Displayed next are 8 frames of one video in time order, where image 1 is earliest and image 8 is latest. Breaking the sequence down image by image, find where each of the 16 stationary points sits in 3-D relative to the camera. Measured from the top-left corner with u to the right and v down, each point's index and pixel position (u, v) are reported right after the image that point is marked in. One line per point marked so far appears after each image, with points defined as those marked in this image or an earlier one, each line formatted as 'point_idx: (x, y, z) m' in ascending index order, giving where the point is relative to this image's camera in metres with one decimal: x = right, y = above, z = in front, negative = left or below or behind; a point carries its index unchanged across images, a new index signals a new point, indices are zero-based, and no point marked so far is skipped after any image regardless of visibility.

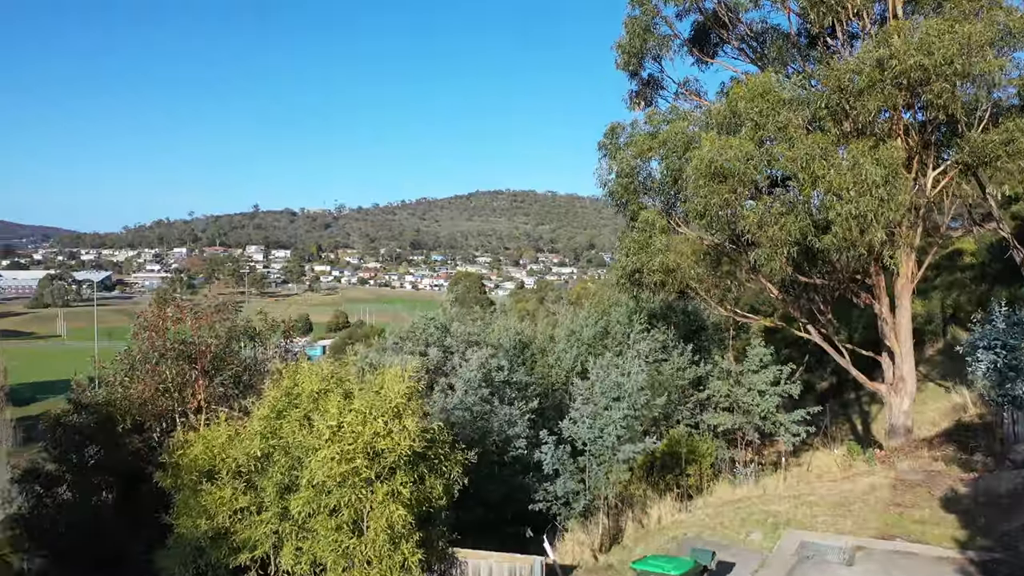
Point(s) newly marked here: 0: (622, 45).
0: (+1.6, +3.5, +9.3) m
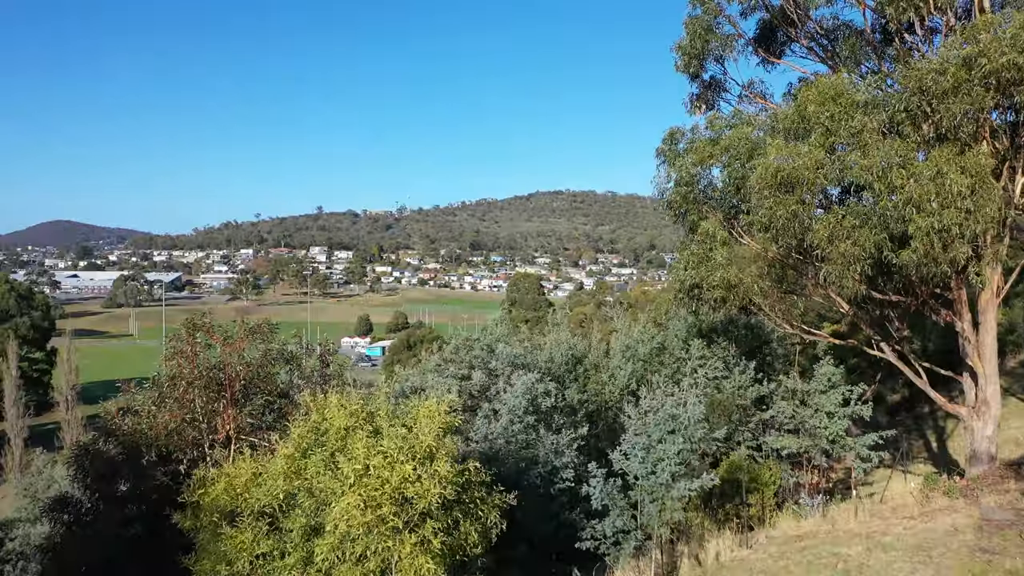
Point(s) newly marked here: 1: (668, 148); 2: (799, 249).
0: (+2.3, +3.3, +8.9) m
1: (+2.1, +1.8, +8.5) m
2: (+2.9, +0.4, +6.7) m
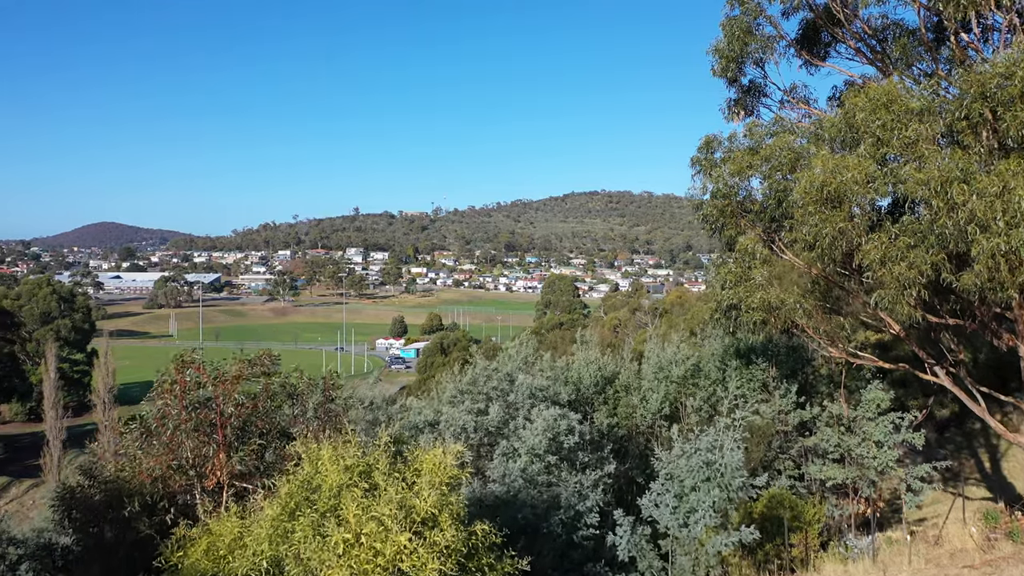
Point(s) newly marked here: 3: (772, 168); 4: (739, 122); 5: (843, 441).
0: (+2.7, +3.1, +8.5) m
1: (+2.4, +1.5, +8.1) m
2: (+3.2, +0.2, +6.2) m
3: (+2.7, +1.2, +6.8) m
4: (+3.1, +2.3, +9.0) m
5: (+3.6, -1.7, +7.2) m
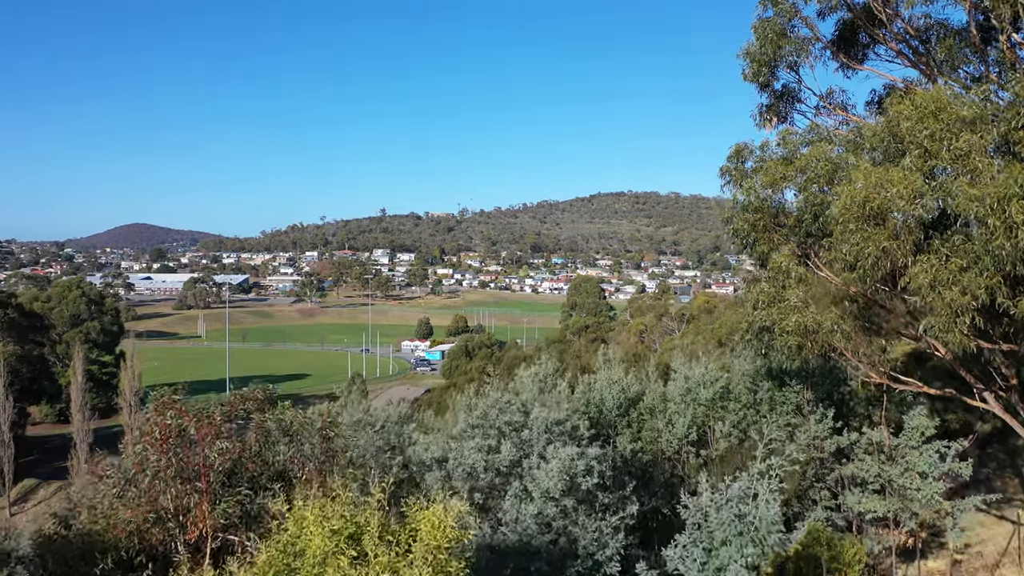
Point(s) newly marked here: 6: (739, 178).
0: (+3.0, +2.9, +8.1) m
1: (+2.6, +1.3, +7.7) m
2: (+3.3, 0.0, +5.7) m
3: (+2.9, +1.1, +6.4) m
4: (+3.4, +2.1, +8.6) m
5: (+3.8, -1.9, +6.7) m
6: (+2.7, +1.3, +7.7) m
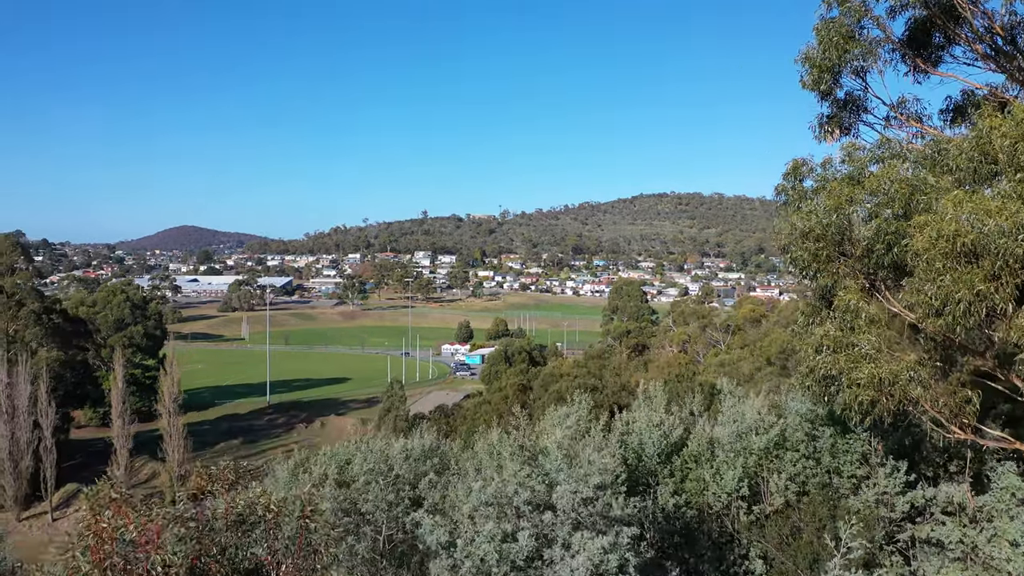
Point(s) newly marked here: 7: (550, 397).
0: (+3.4, +2.5, +7.2) m
1: (+3.0, +1.0, +6.9) m
2: (+3.6, -0.4, +4.9) m
3: (+3.1, +0.7, +5.5) m
4: (+3.8, +1.7, +7.8) m
5: (+4.1, -2.2, +5.8) m
6: (+3.0, +0.9, +6.9) m
7: (+0.7, -2.0, +12.7) m
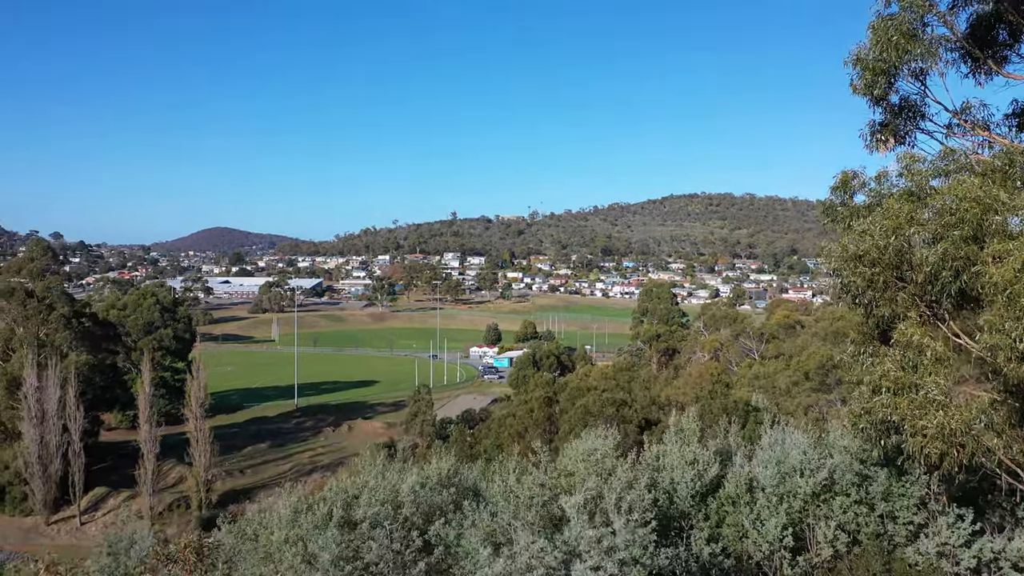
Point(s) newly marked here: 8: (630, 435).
0: (+3.6, +2.3, +6.6) m
1: (+3.2, +0.8, +6.3) m
2: (+3.7, -0.6, +4.3) m
3: (+3.3, +0.5, +4.9) m
4: (+4.1, +1.5, +7.1) m
5: (+4.2, -2.5, +5.2) m
6: (+3.2, +0.7, +6.3) m
7: (+1.1, -2.3, +12.1) m
8: (+2.0, -2.5, +11.0) m
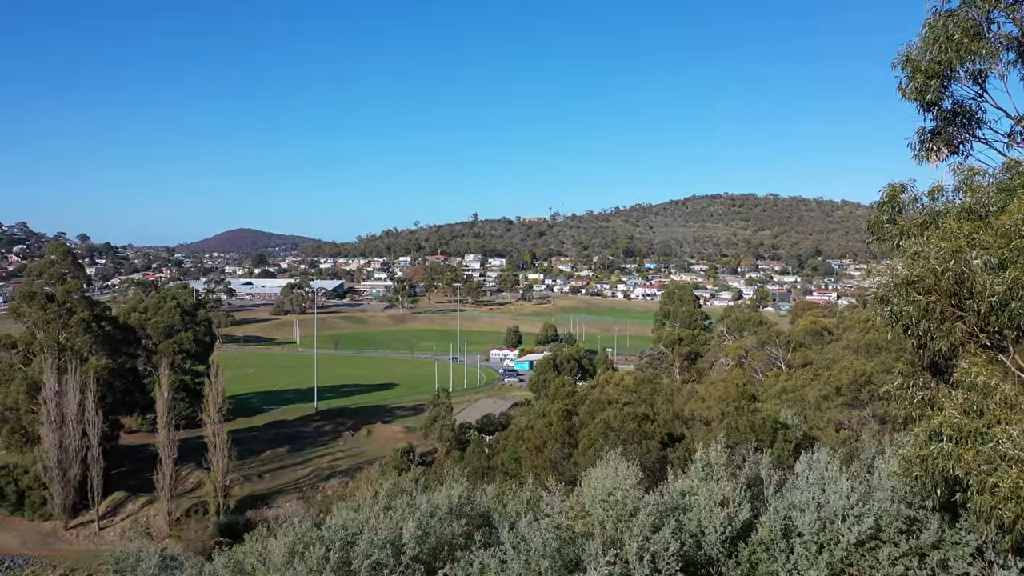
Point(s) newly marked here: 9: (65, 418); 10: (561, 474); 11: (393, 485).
0: (+3.8, +2.1, +6.1) m
1: (+3.4, +0.6, +5.7) m
2: (+3.8, -0.8, +3.7) m
3: (+3.4, +0.3, +4.4) m
4: (+4.3, +1.3, +6.5) m
5: (+4.3, -2.7, +4.6) m
6: (+3.4, +0.5, +5.7) m
7: (+1.5, -2.5, +11.6) m
8: (+2.3, -2.7, +10.5) m
9: (-13.3, -3.9, +19.4) m
10: (+0.8, -3.2, +11.3) m
11: (-1.8, -2.9, +9.6) m
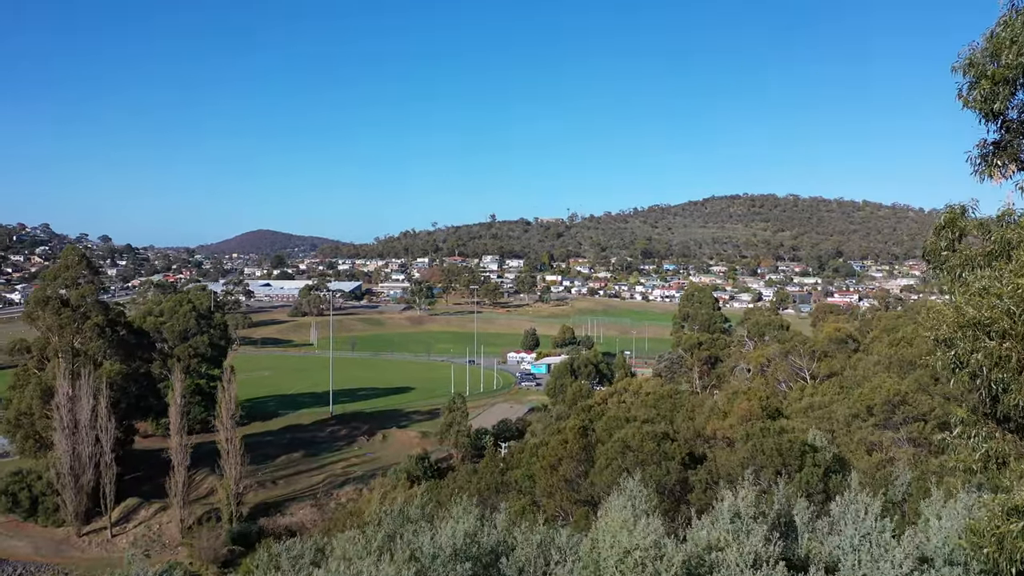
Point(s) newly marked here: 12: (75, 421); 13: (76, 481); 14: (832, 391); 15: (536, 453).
0: (+3.9, +1.9, +5.5) m
1: (+3.5, +0.4, +5.1) m
2: (+3.8, -1.0, +3.1) m
3: (+3.5, +0.1, +3.8) m
4: (+4.4, +1.1, +5.9) m
5: (+4.4, -2.8, +4.0) m
6: (+3.5, +0.3, +5.1) m
7: (+1.8, -2.6, +11.1) m
8: (+2.5, -2.9, +9.9) m
9: (-12.8, -4.0, +19.2) m
10: (+1.1, -3.4, +10.8) m
11: (-1.5, -3.1, +9.1) m
12: (-12.8, -3.9, +19.1) m
13: (-12.7, -5.6, +19.0) m
14: (+7.1, -2.4, +14.4) m
15: (+0.5, -3.2, +12.7) m
